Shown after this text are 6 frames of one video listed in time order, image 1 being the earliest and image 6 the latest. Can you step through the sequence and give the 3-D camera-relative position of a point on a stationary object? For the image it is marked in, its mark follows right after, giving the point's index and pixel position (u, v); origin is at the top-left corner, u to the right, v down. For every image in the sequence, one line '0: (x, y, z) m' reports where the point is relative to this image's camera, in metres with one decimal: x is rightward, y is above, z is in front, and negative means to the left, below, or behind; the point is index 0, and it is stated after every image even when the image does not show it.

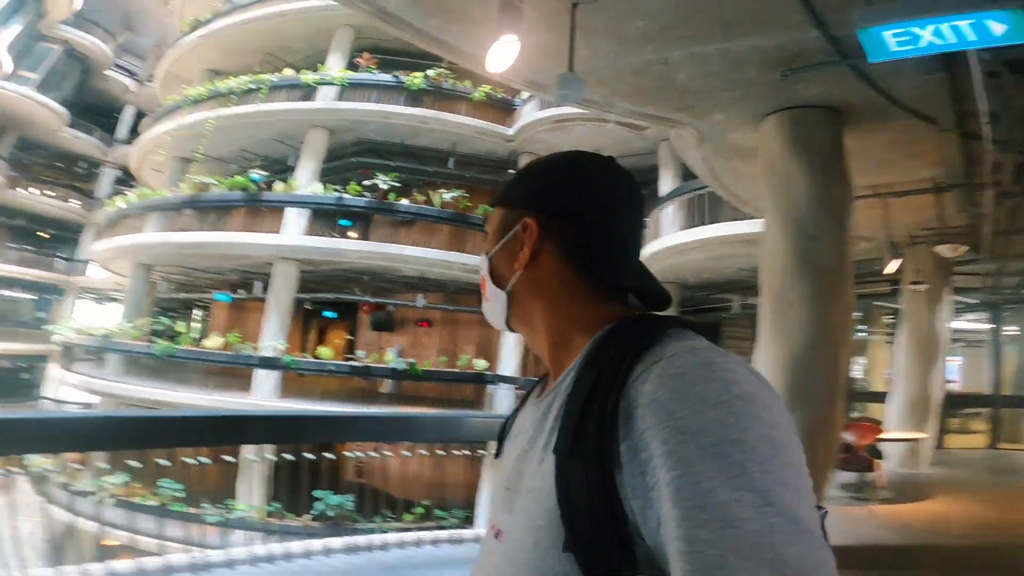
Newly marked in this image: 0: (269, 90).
0: (-6.5, +5.4, +13.7) m
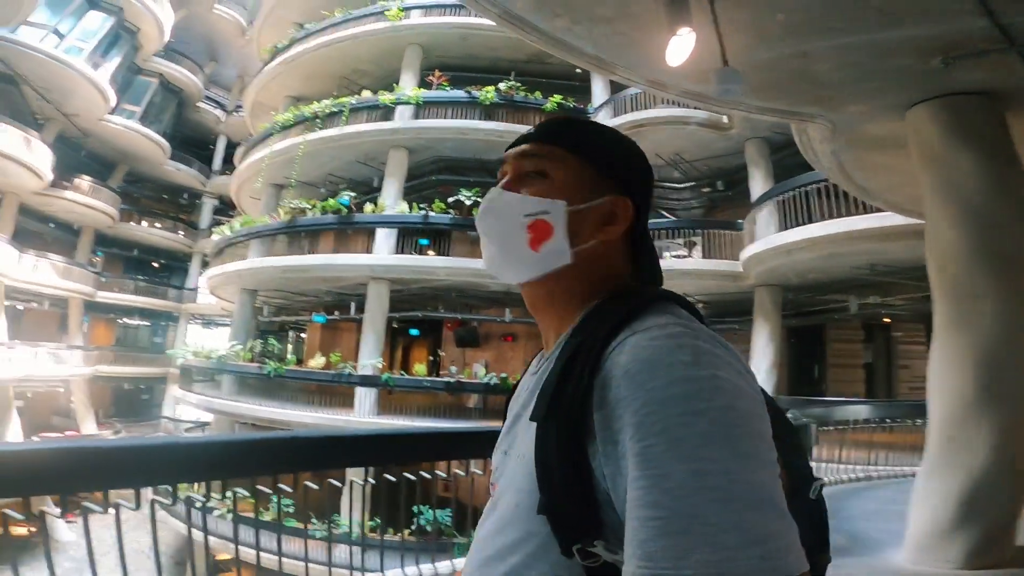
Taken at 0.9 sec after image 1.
0: (-4.5, +4.8, +14.2) m
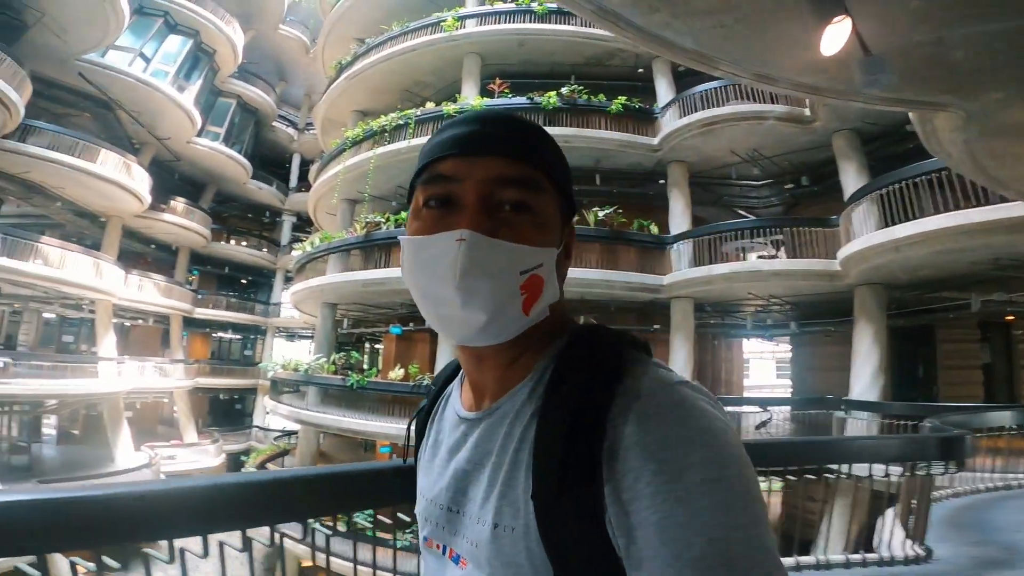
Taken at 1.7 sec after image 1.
0: (-2.7, +4.6, +14.5) m
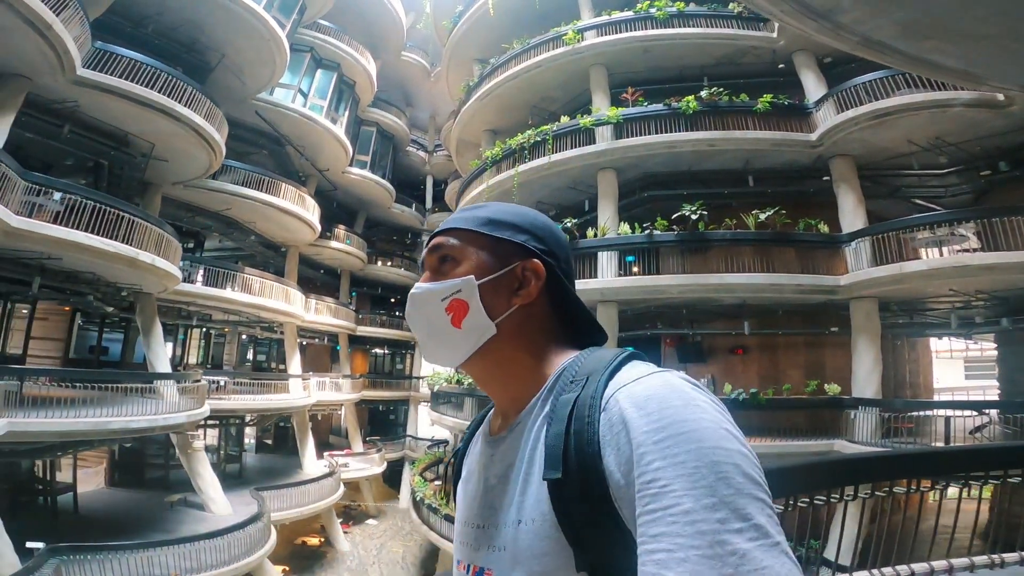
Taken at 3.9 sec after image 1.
0: (+1.2, +4.3, +14.9) m
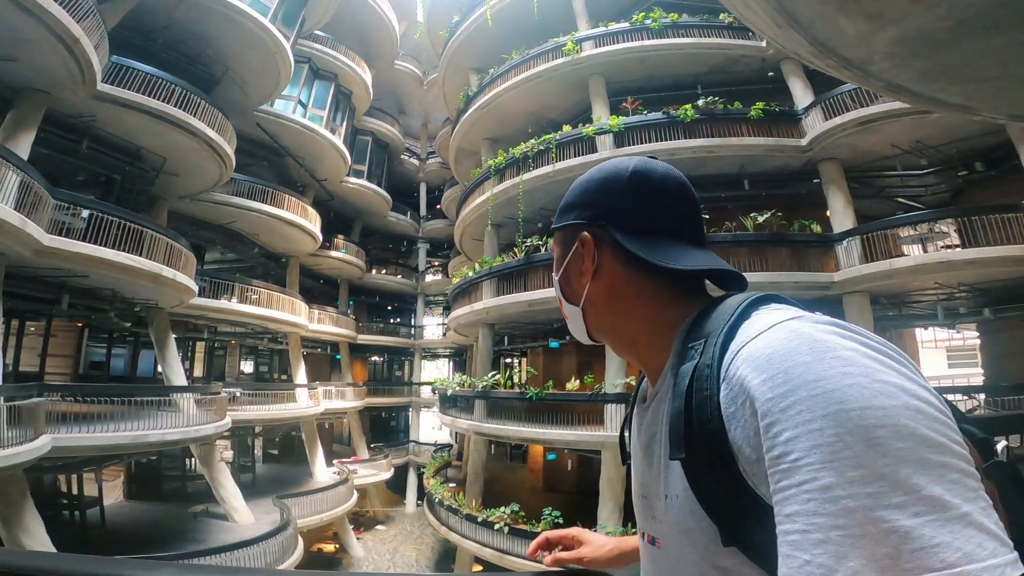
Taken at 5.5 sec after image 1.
0: (+1.3, +4.2, +15.4) m
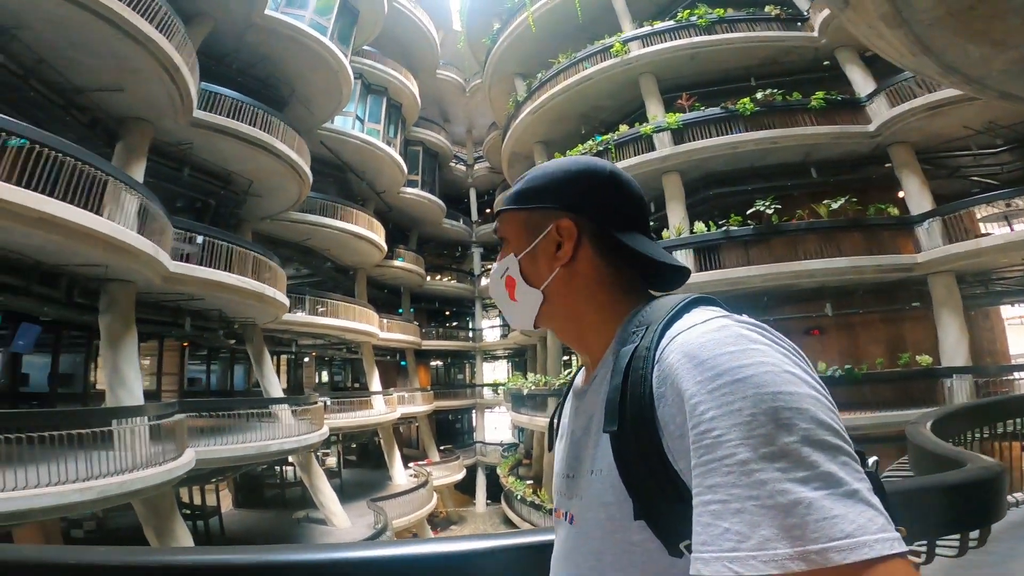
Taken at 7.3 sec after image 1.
0: (+3.4, +4.3, +15.7) m
